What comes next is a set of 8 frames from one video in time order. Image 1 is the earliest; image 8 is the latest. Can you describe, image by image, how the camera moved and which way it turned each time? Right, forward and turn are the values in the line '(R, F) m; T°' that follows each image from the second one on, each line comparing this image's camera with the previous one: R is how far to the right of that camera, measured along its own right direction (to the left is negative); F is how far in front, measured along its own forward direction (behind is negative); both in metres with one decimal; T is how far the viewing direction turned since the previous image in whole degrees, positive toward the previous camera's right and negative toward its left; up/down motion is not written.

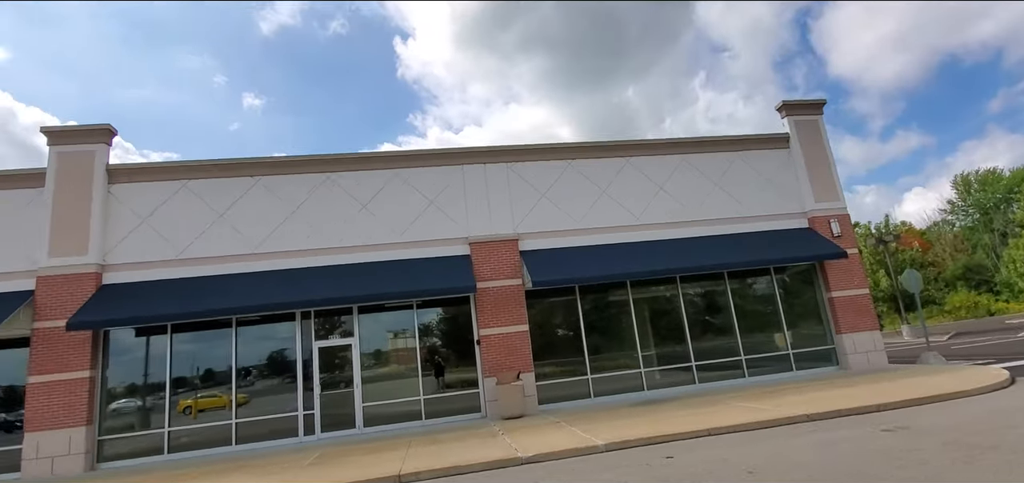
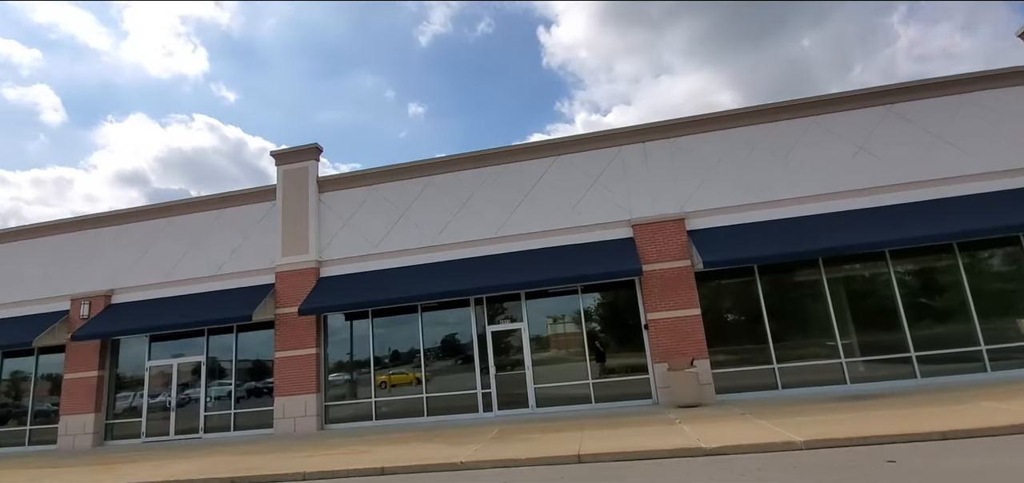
(-0.2, 0.0) m; -18°
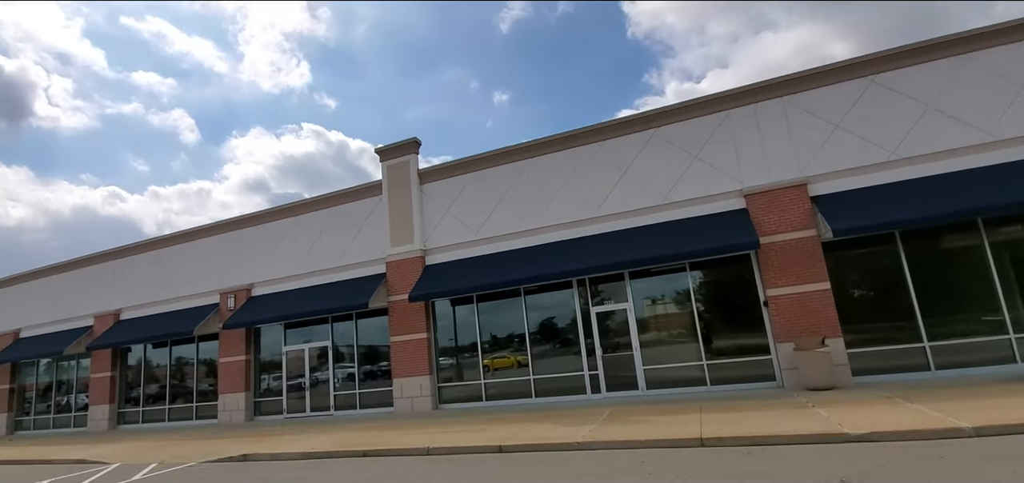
(-0.3, +0.1) m; -11°
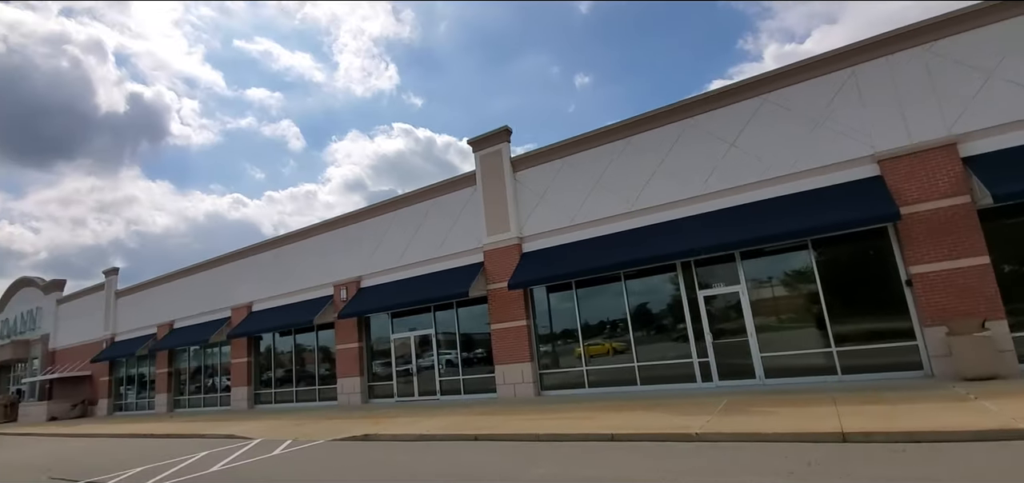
(-0.3, +0.1) m; -10°
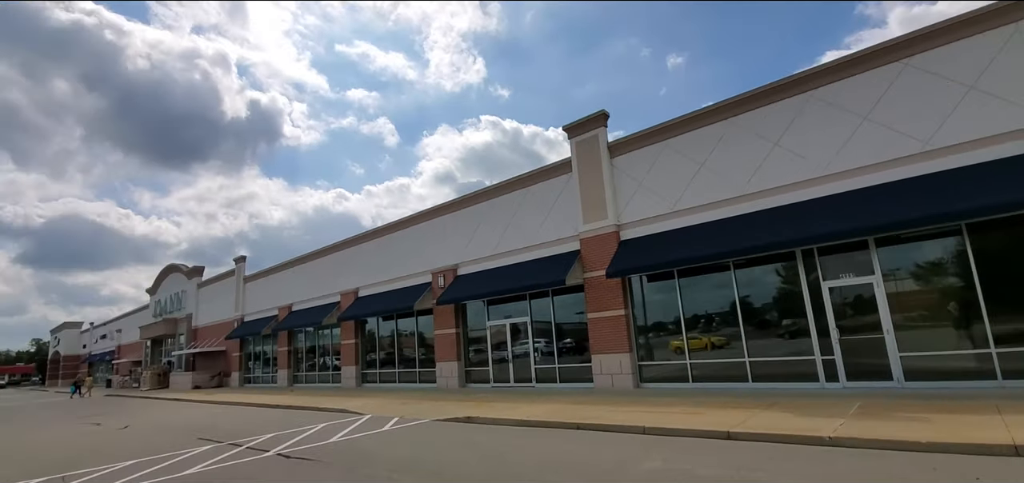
(-0.3, +0.1) m; -10°
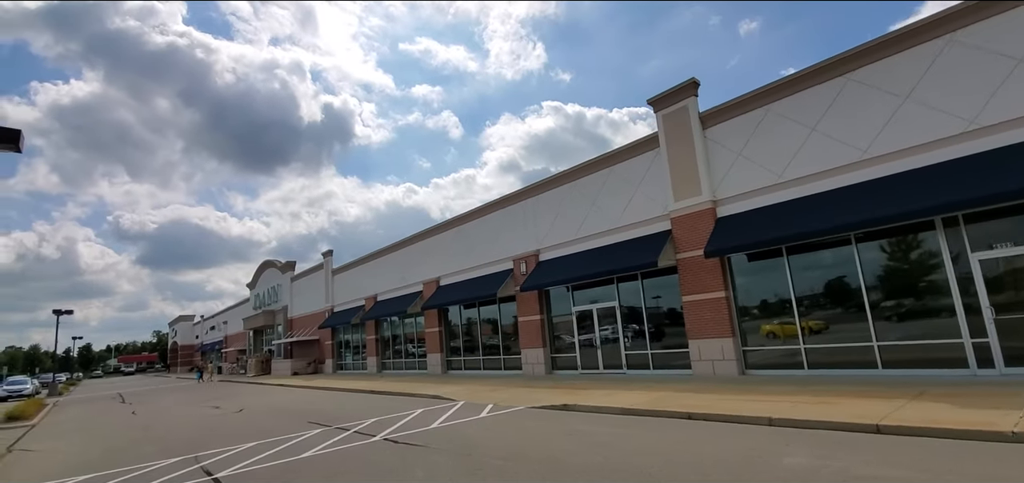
(-0.6, +0.4) m; -8°
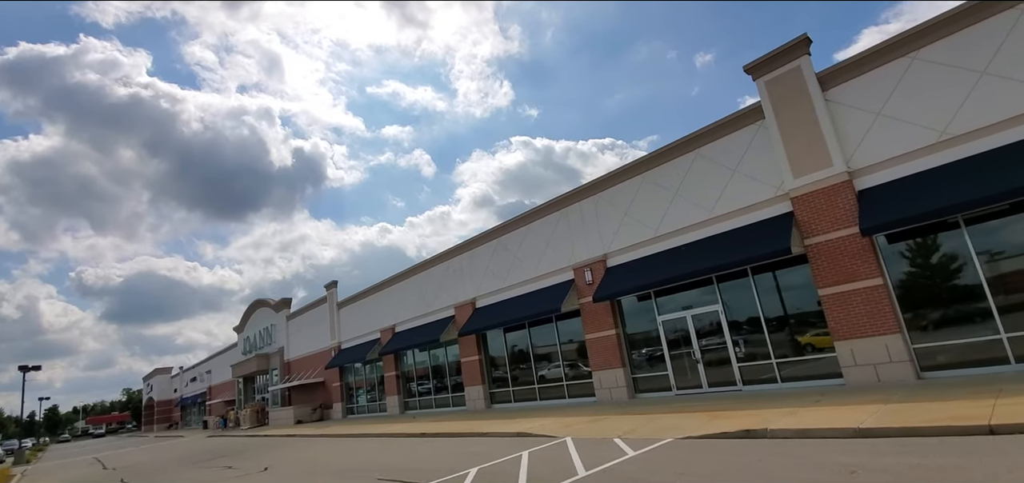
(-2.9, +2.8) m; +3°
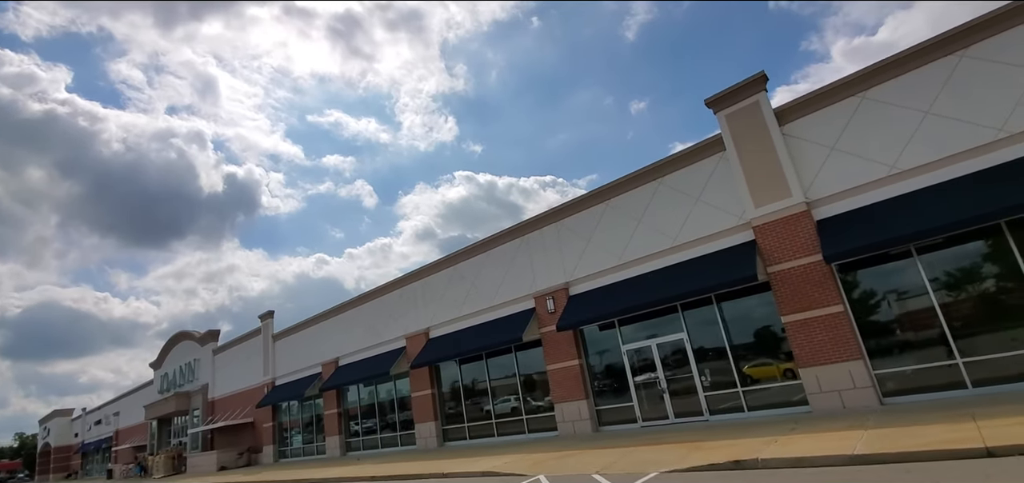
(-0.6, +0.6) m; +7°
